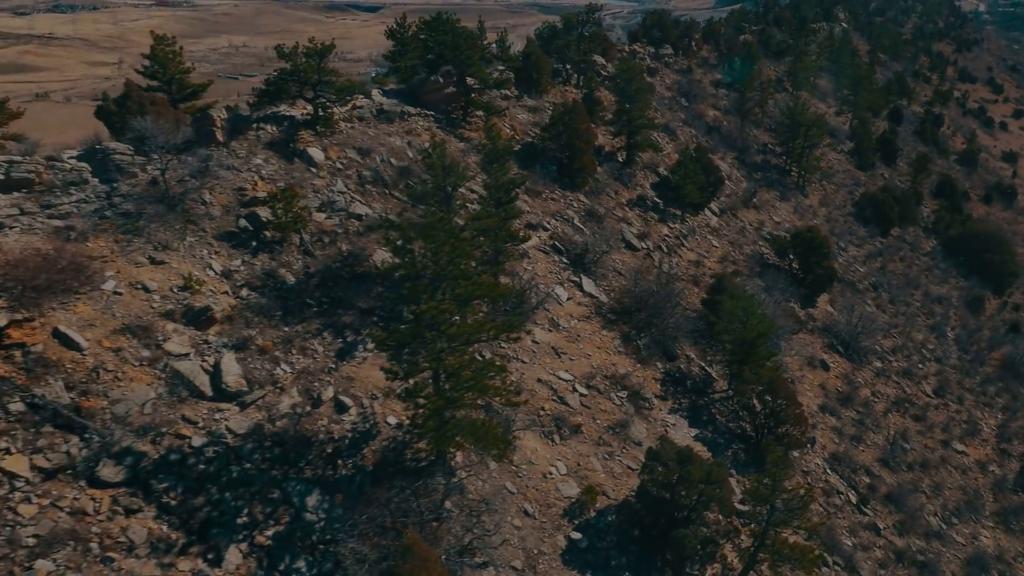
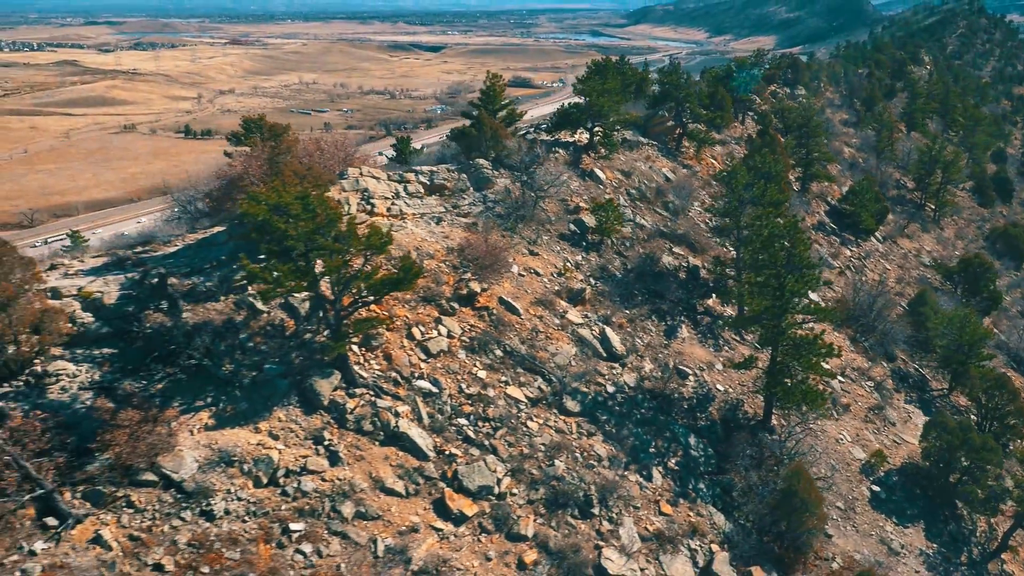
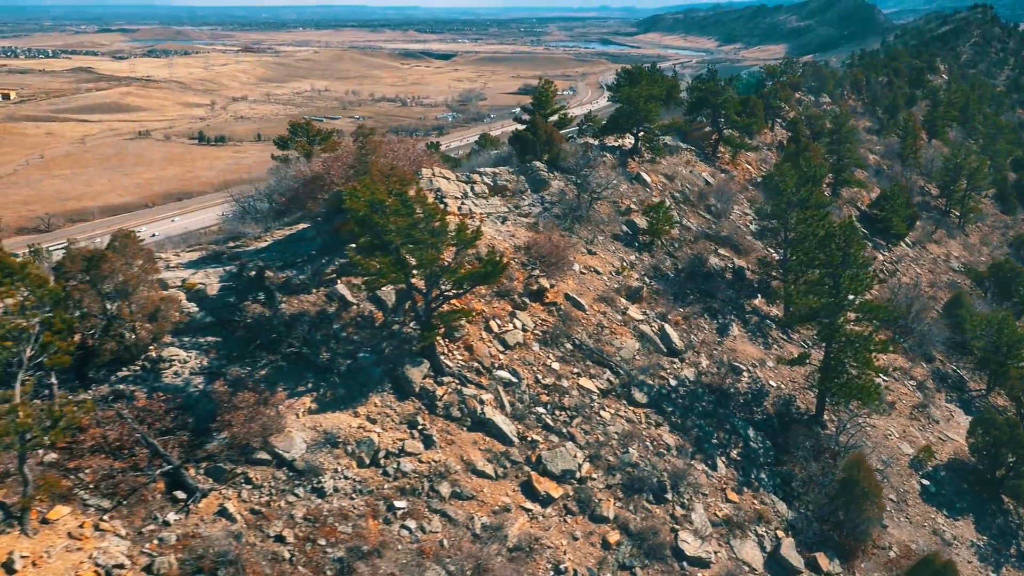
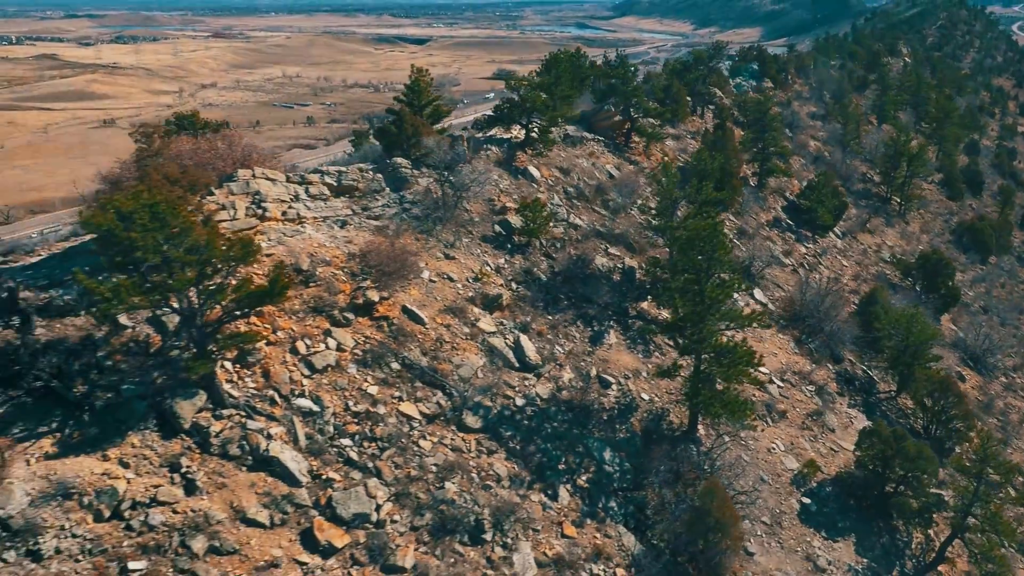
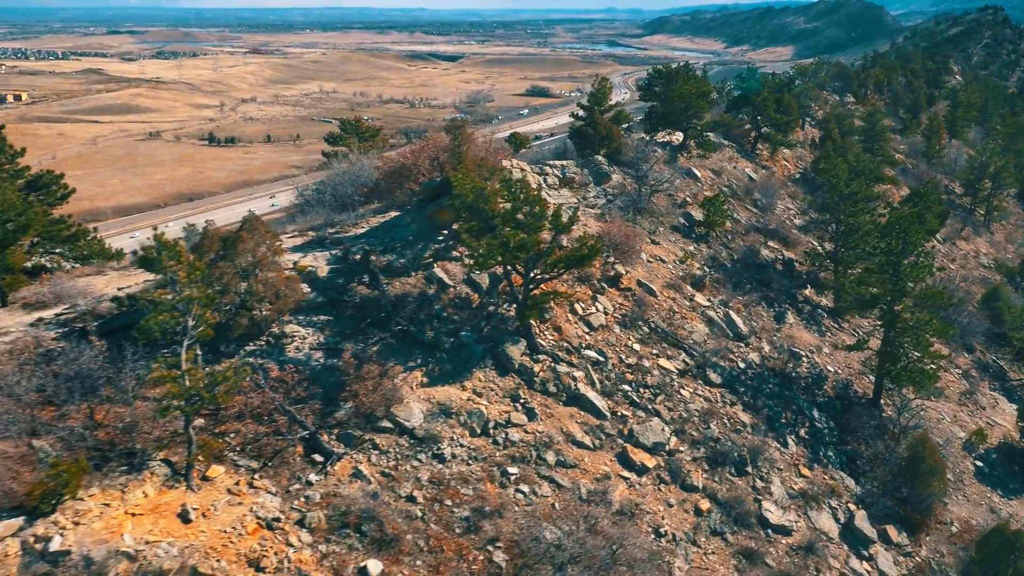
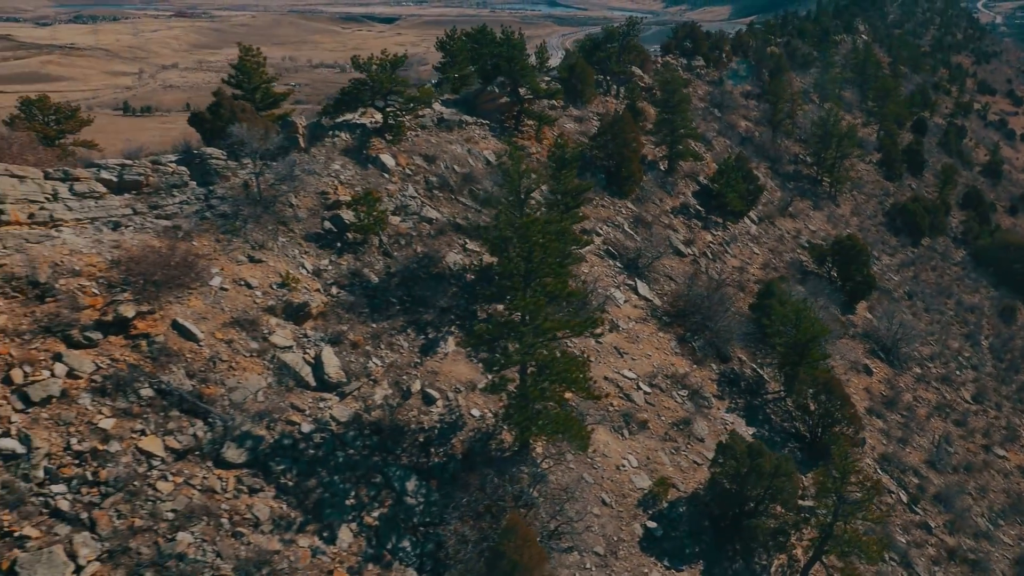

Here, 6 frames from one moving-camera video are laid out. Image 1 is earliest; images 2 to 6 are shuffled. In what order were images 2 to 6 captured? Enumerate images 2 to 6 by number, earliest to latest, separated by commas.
6, 4, 2, 3, 5
